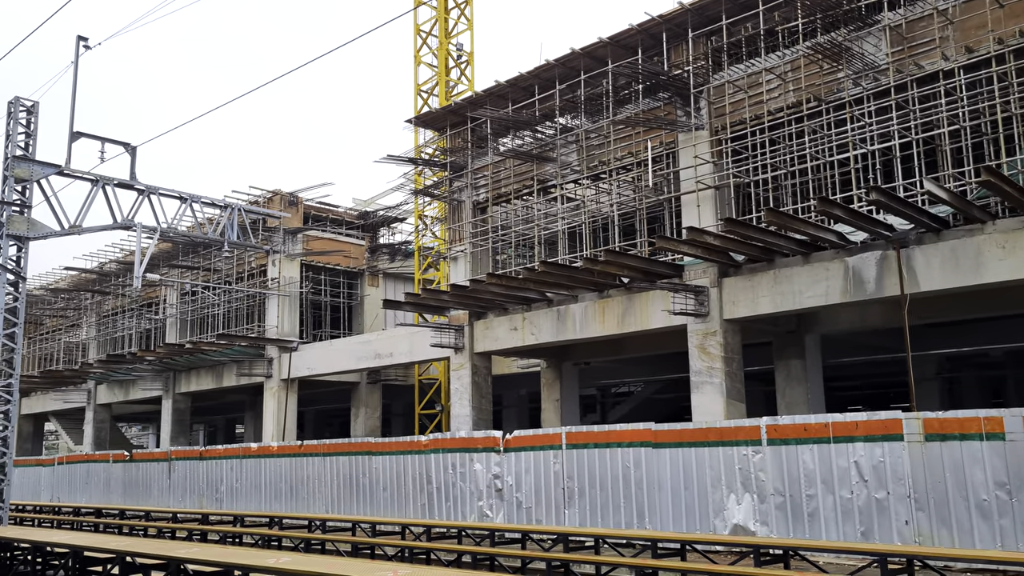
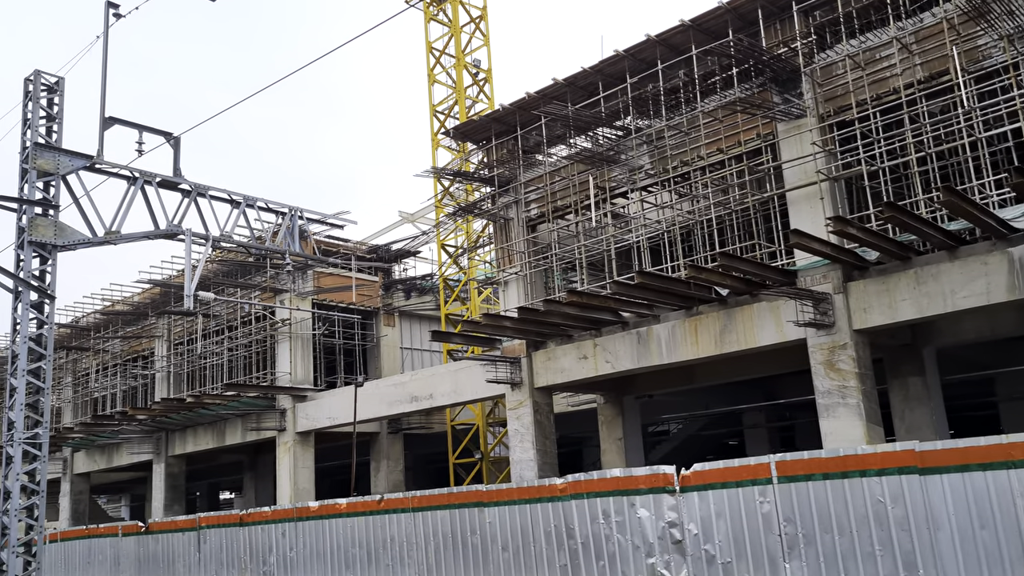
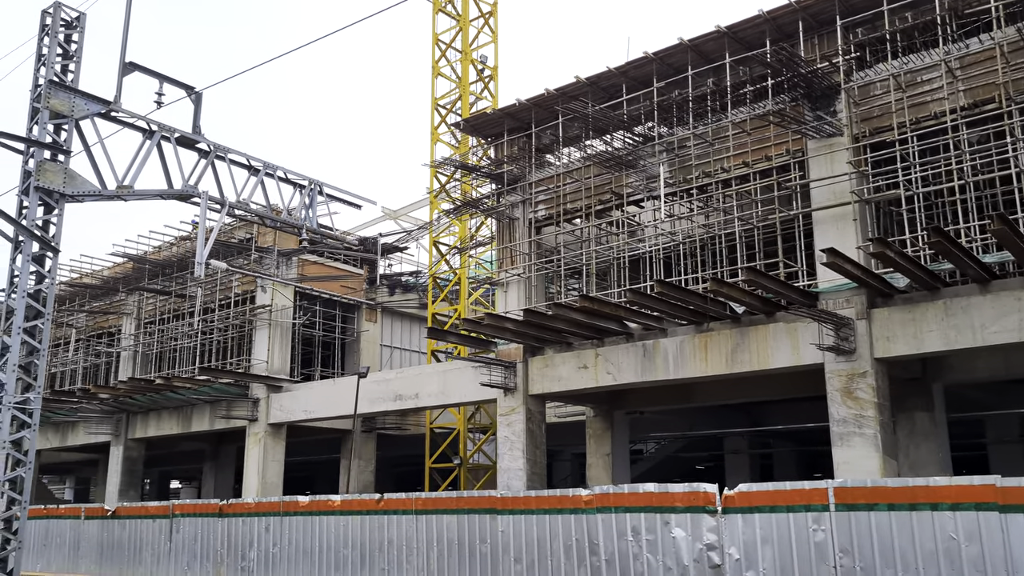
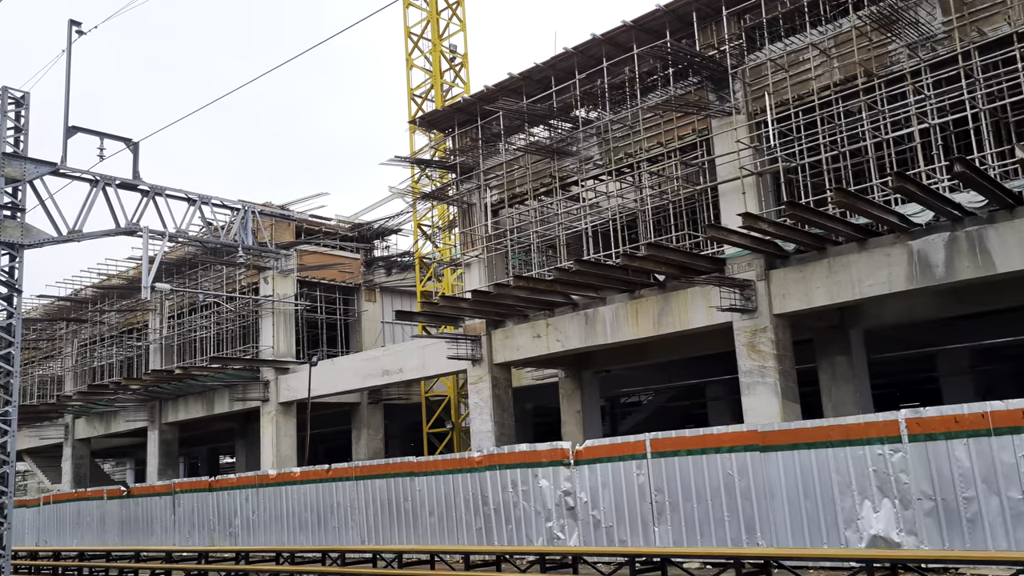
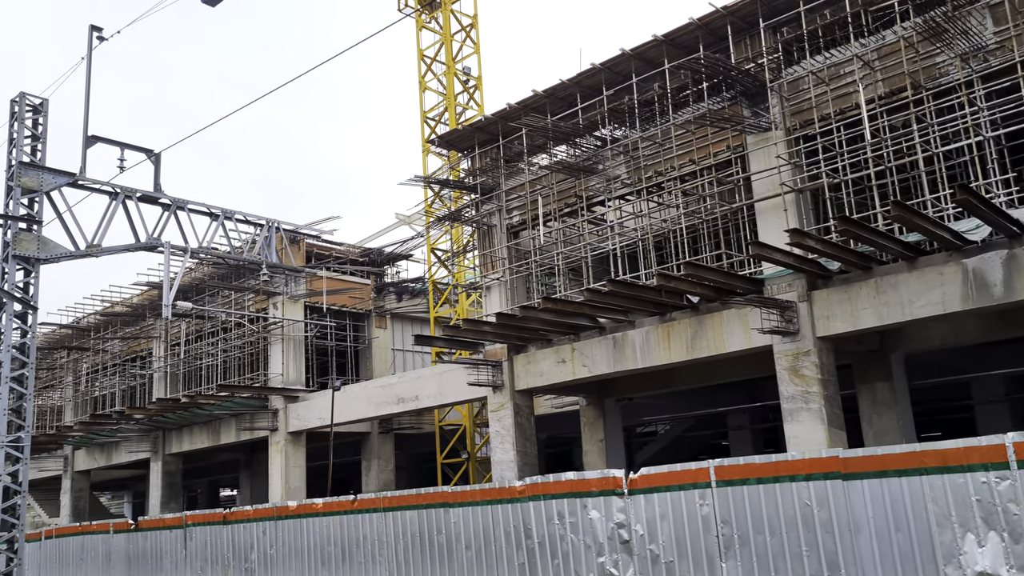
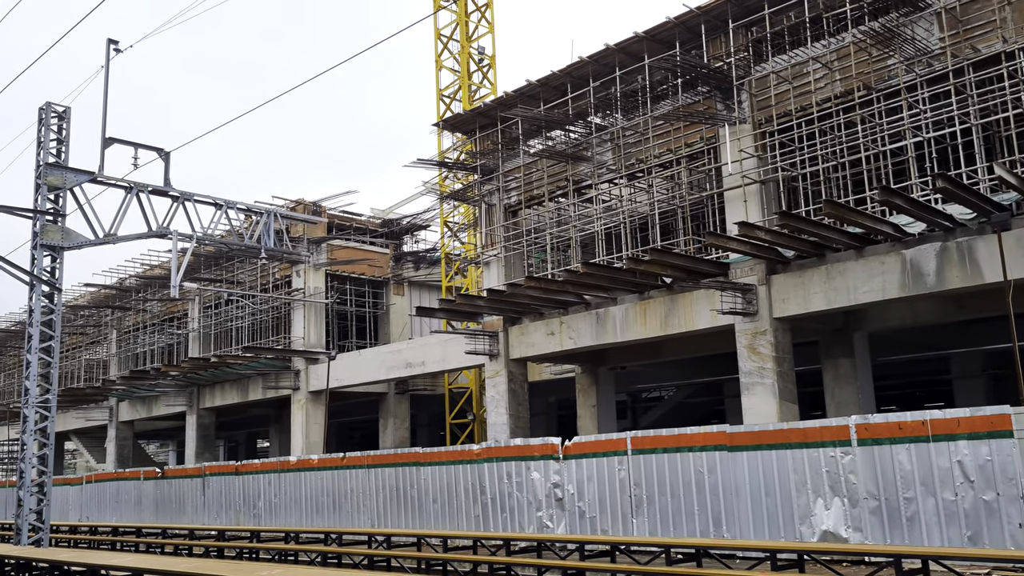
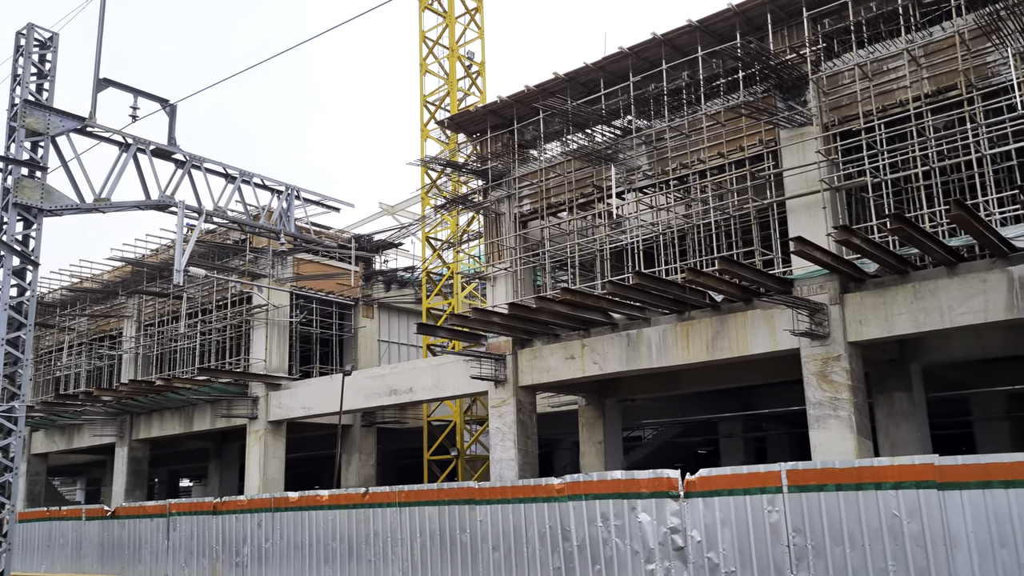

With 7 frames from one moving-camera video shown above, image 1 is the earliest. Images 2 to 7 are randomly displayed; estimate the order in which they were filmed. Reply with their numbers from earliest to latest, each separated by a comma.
6, 4, 5, 2, 7, 3
